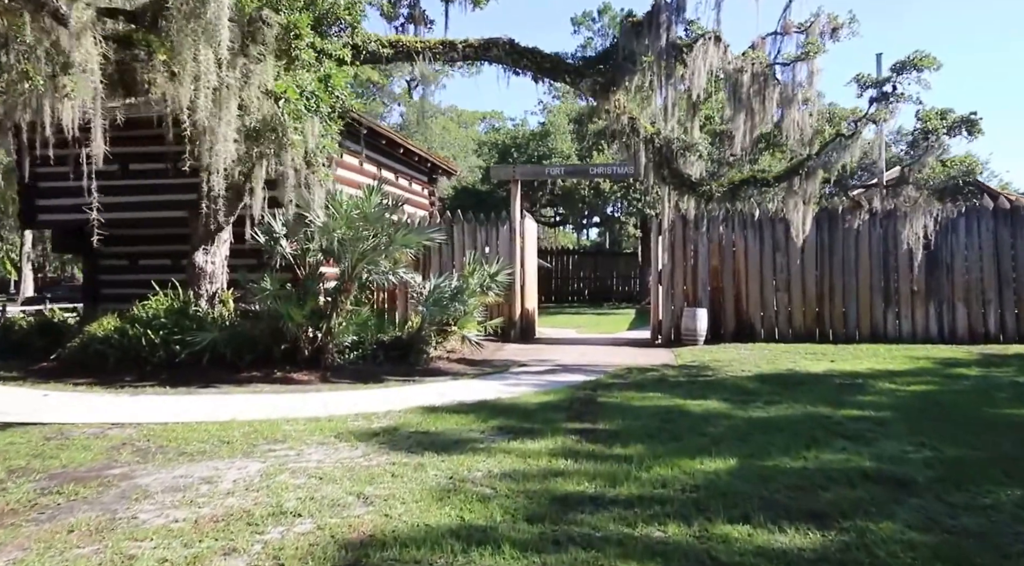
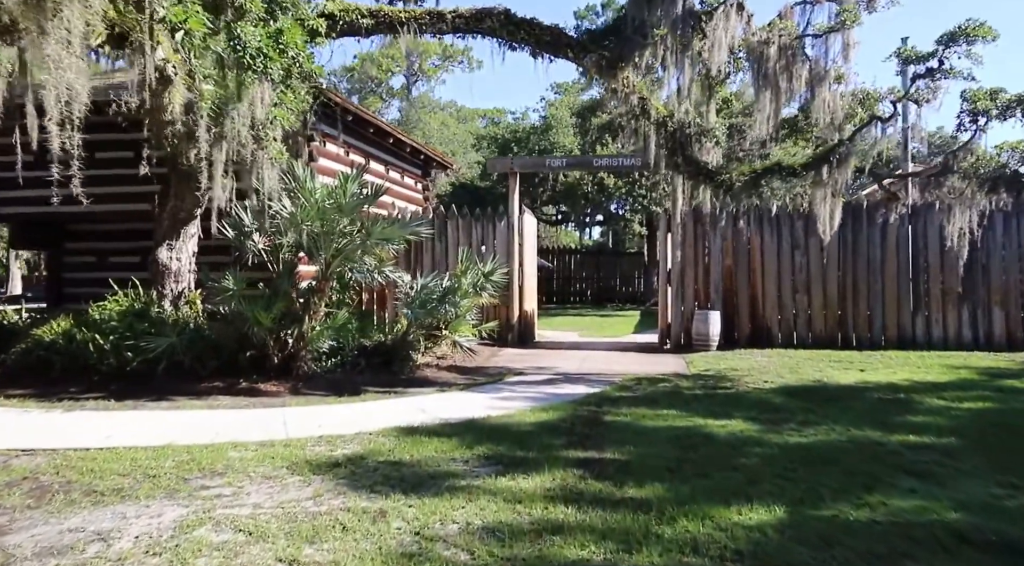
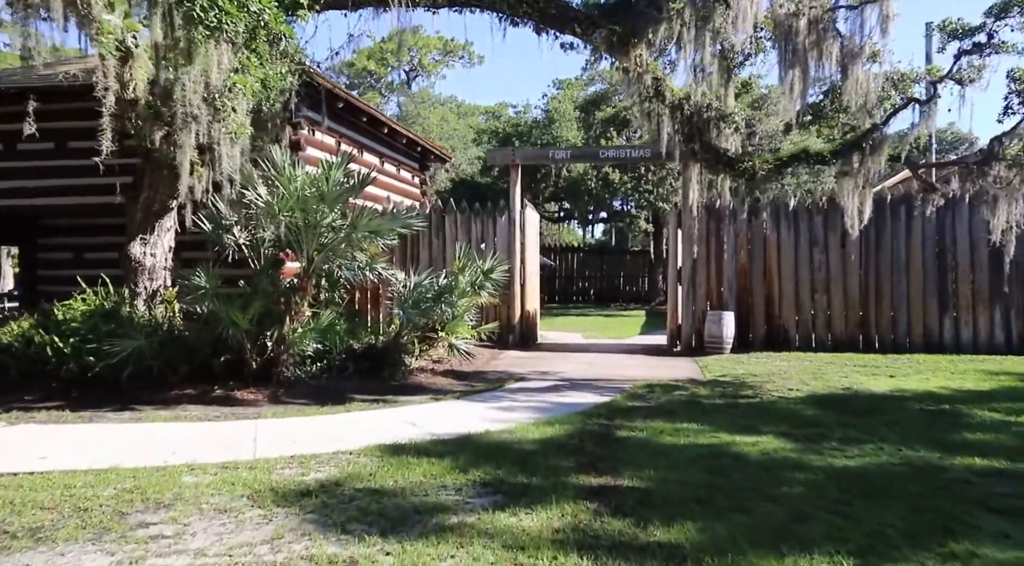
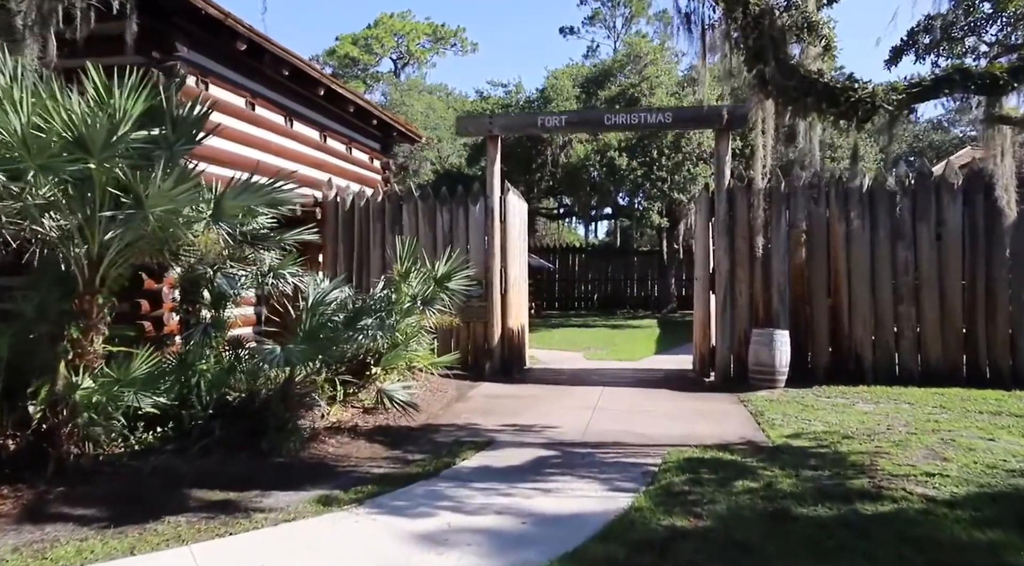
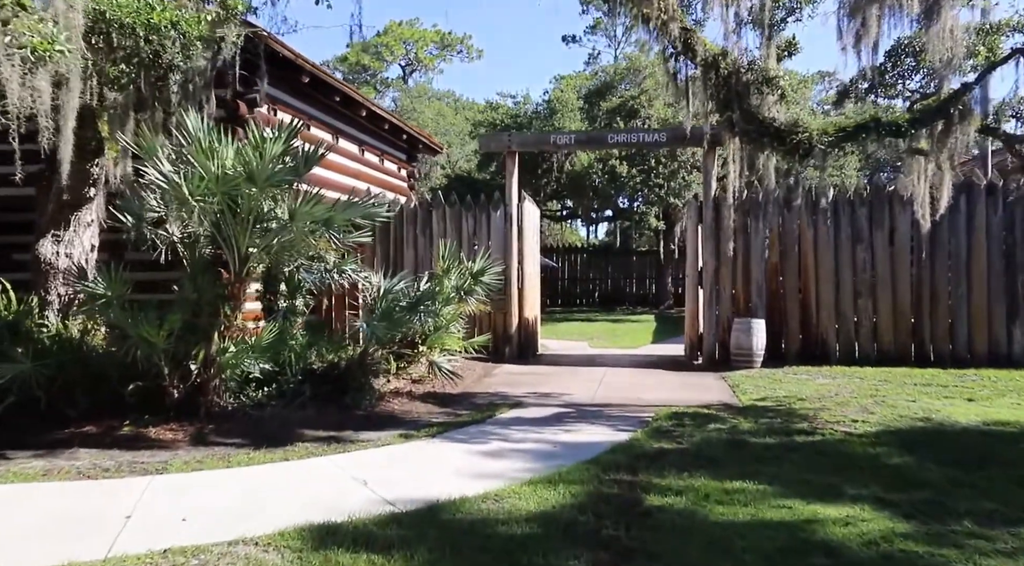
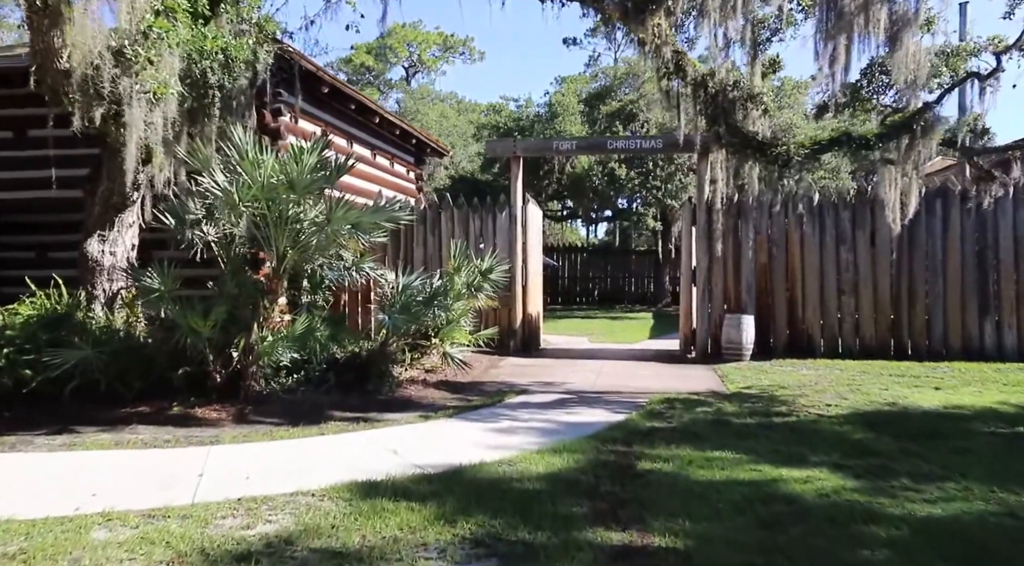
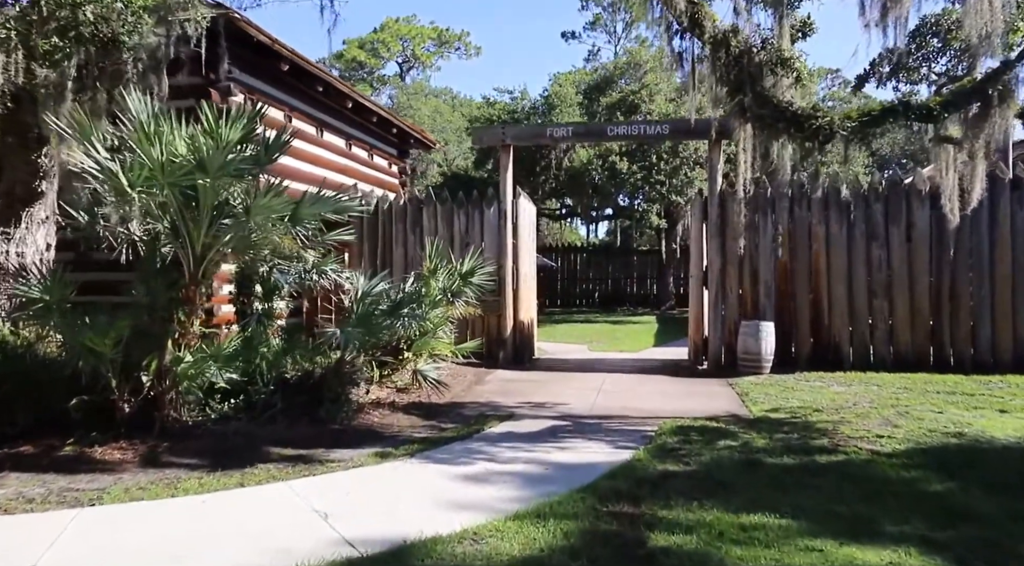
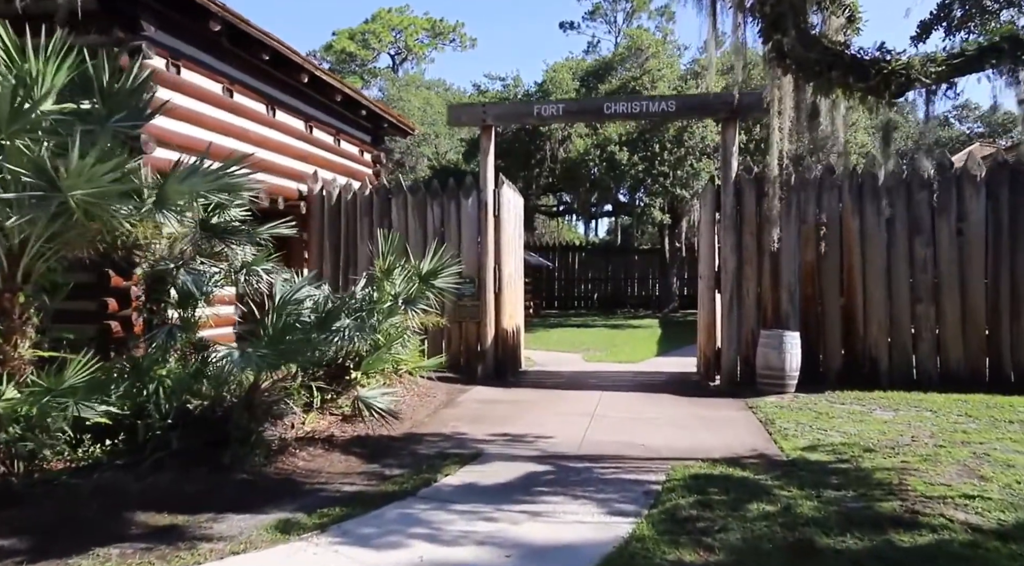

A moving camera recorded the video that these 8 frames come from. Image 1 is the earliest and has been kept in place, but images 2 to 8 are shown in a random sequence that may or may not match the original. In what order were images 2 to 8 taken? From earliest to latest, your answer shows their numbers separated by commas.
2, 3, 6, 5, 7, 4, 8
